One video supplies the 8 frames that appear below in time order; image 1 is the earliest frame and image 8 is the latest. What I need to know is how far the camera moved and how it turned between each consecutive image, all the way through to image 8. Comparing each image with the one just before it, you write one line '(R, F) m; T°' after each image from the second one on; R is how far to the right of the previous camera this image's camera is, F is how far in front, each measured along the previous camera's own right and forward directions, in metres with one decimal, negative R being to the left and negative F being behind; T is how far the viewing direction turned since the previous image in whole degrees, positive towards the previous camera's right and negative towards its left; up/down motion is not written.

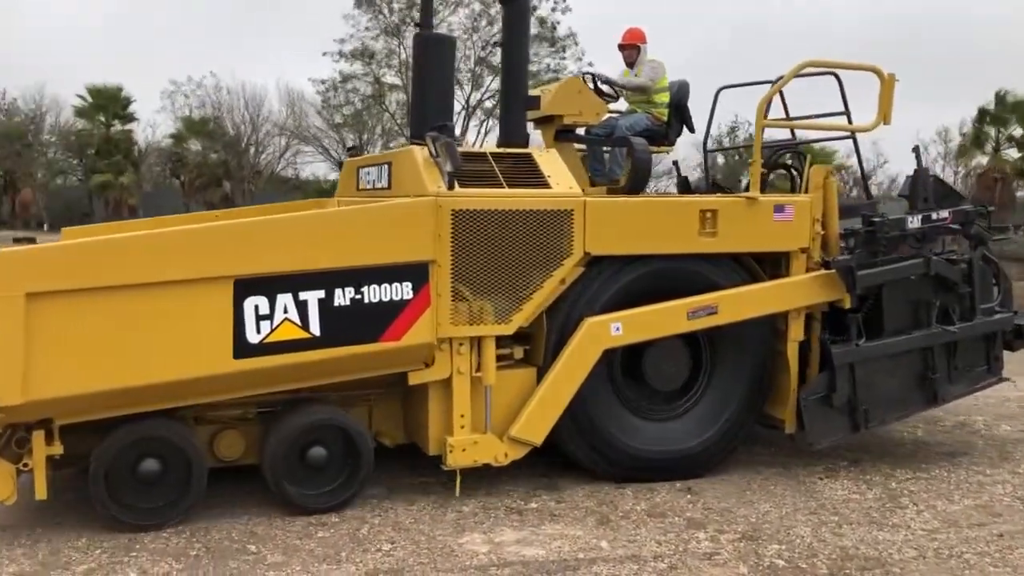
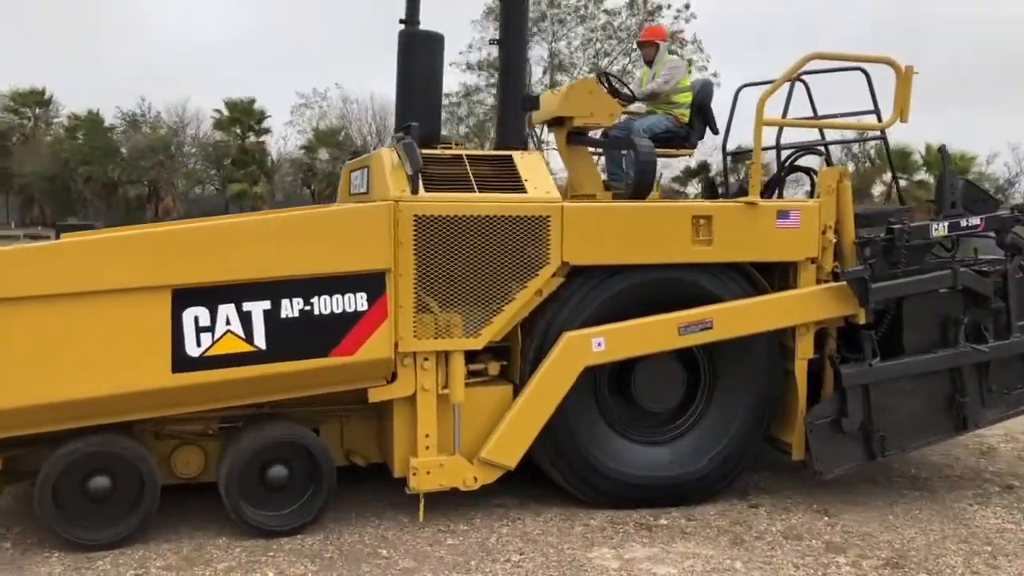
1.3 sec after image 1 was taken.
(+0.5, +0.3) m; -5°
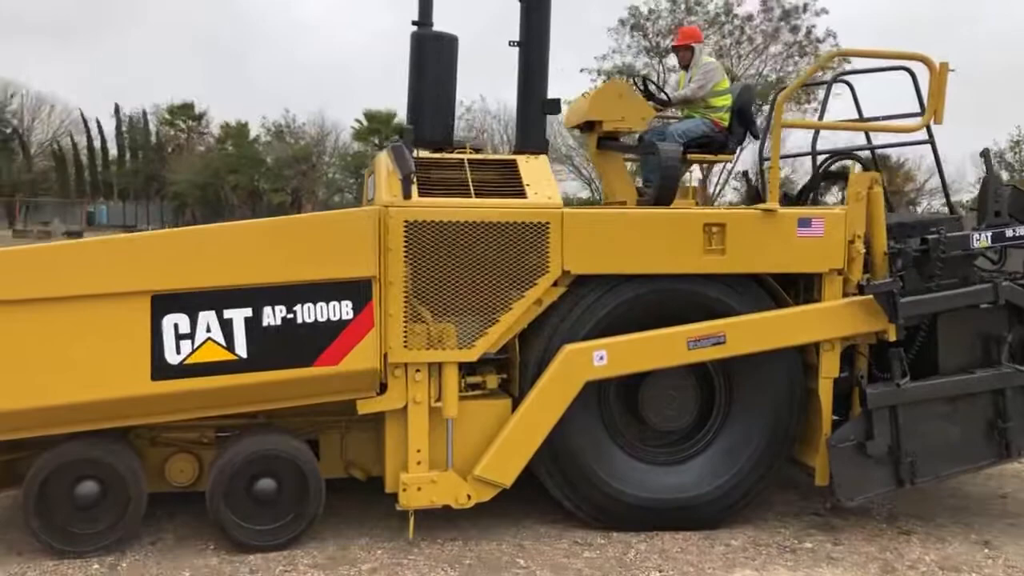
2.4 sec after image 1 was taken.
(+0.4, +0.2) m; -5°
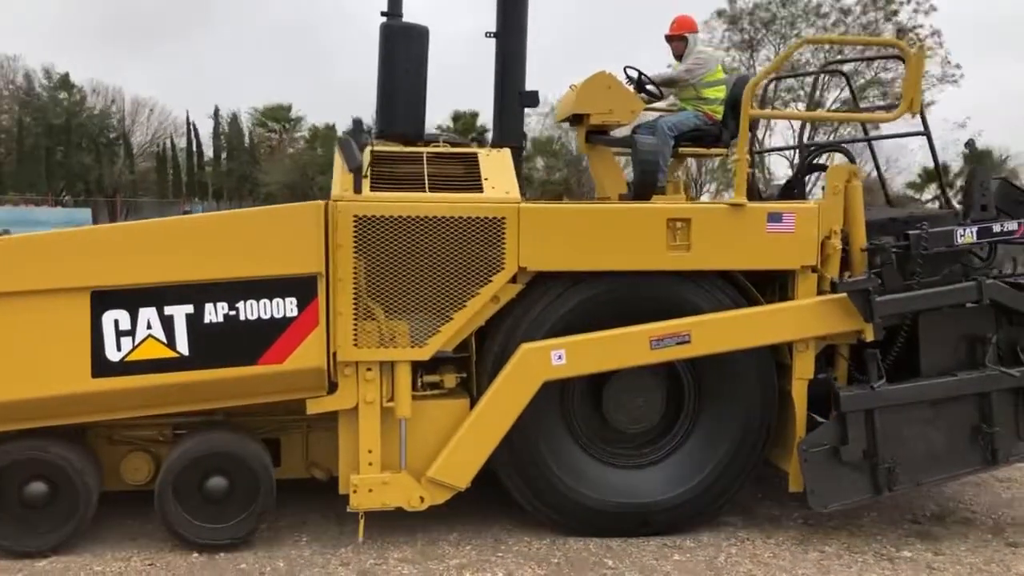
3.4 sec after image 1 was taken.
(+0.4, +0.1) m; -2°
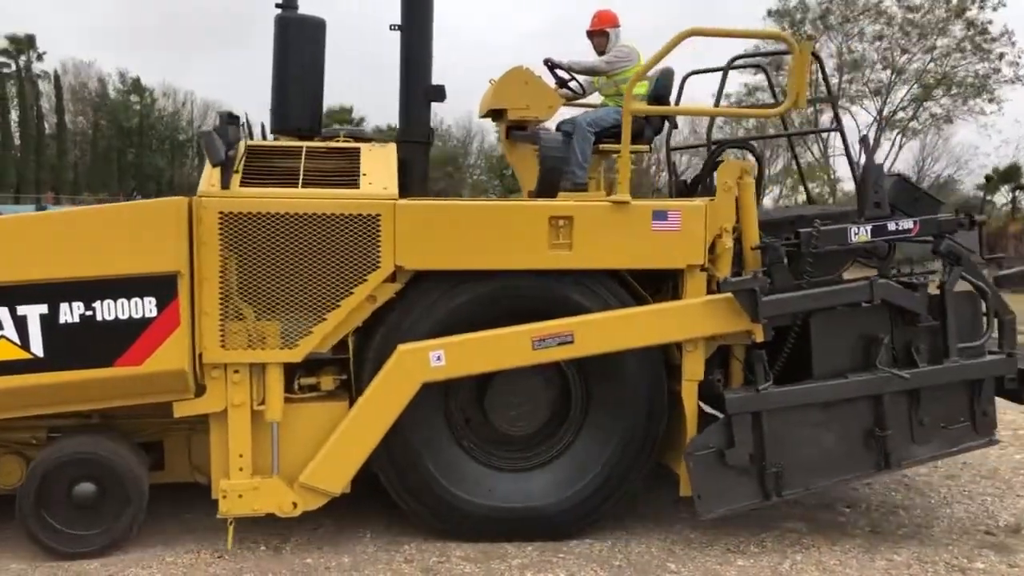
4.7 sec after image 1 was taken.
(+0.5, +0.1) m; +1°
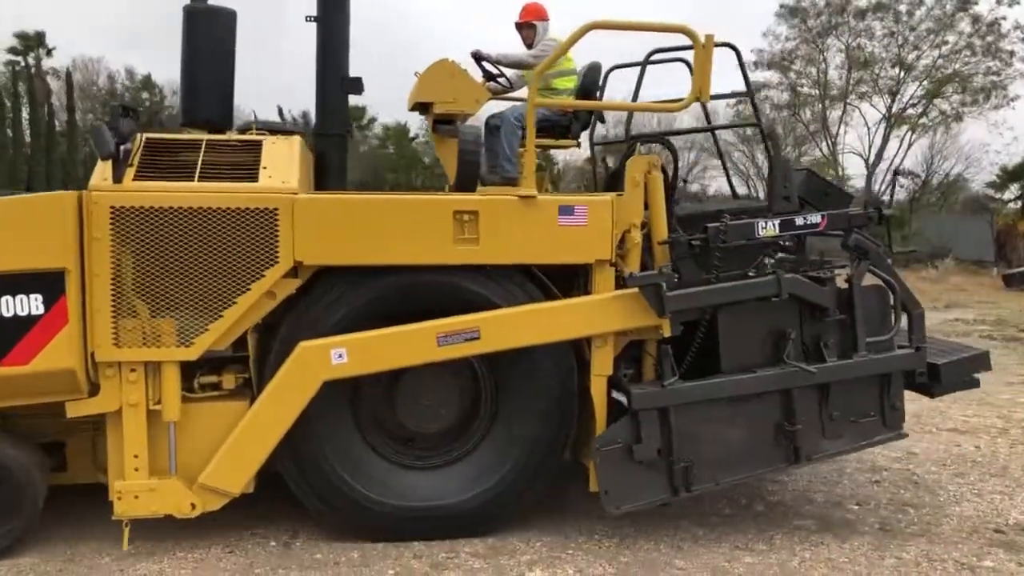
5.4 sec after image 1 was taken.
(+0.3, 0.0) m; +2°
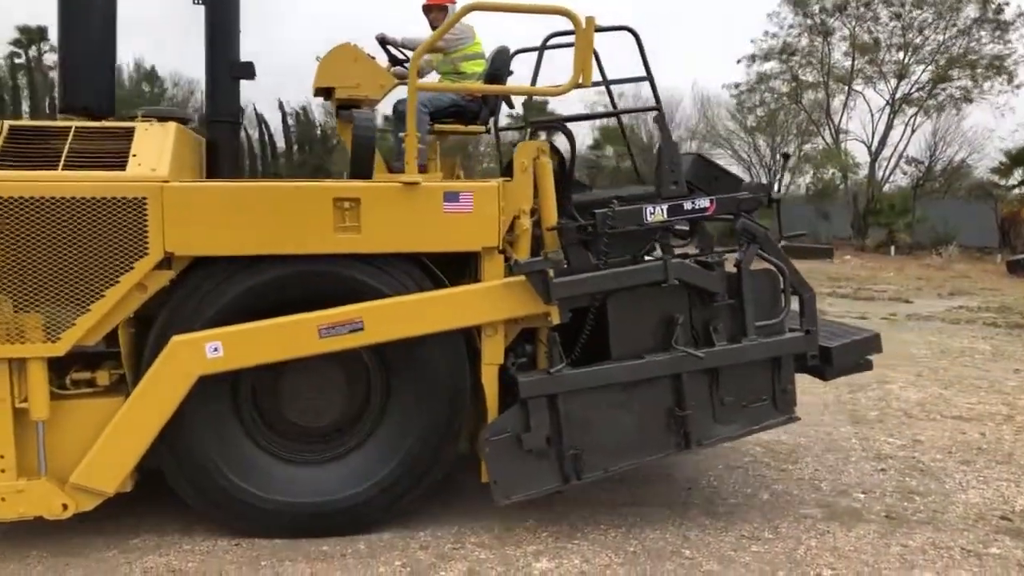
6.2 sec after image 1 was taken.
(+0.3, +0.1) m; +3°
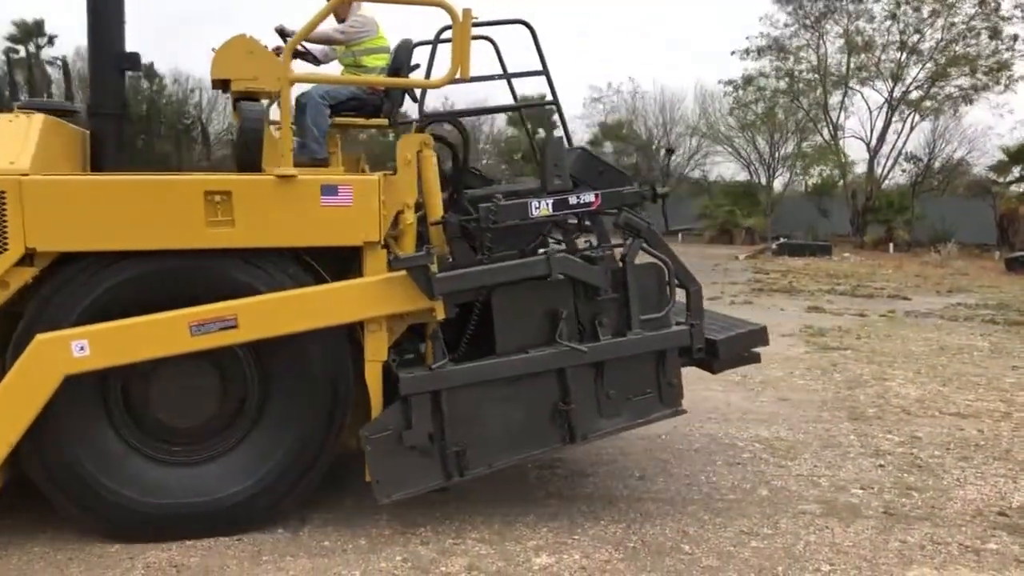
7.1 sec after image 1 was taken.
(+0.3, 0.0) m; +3°
